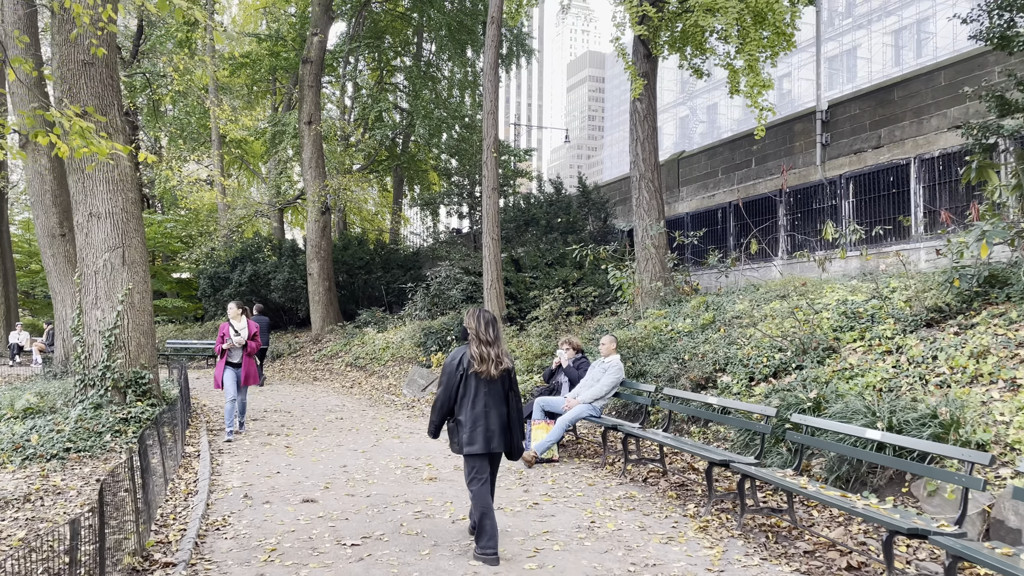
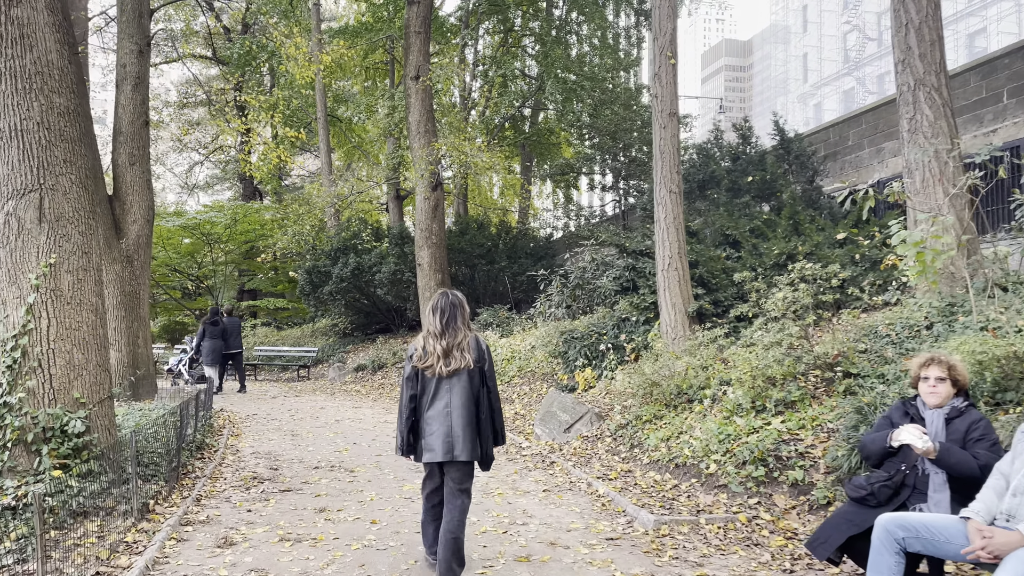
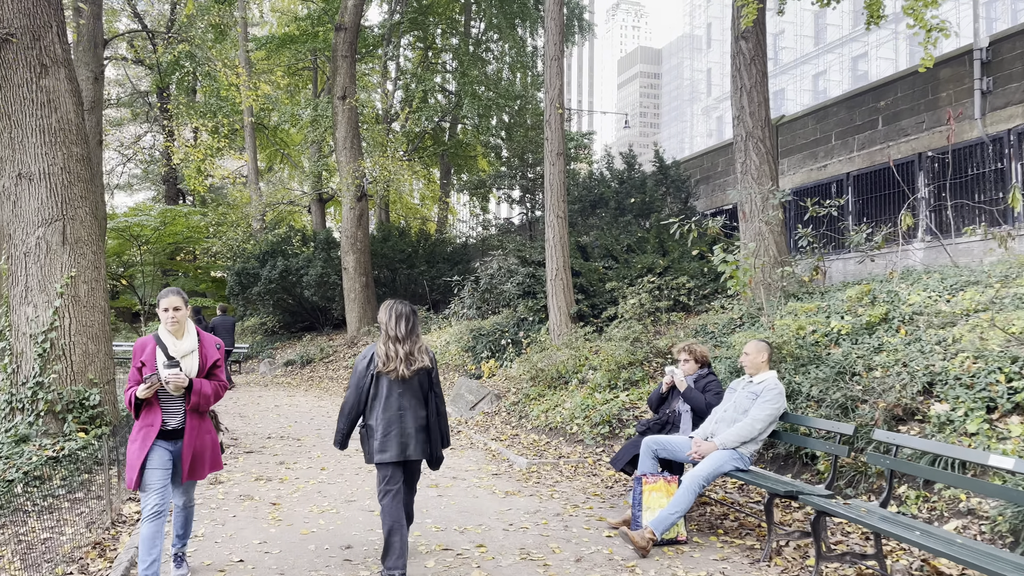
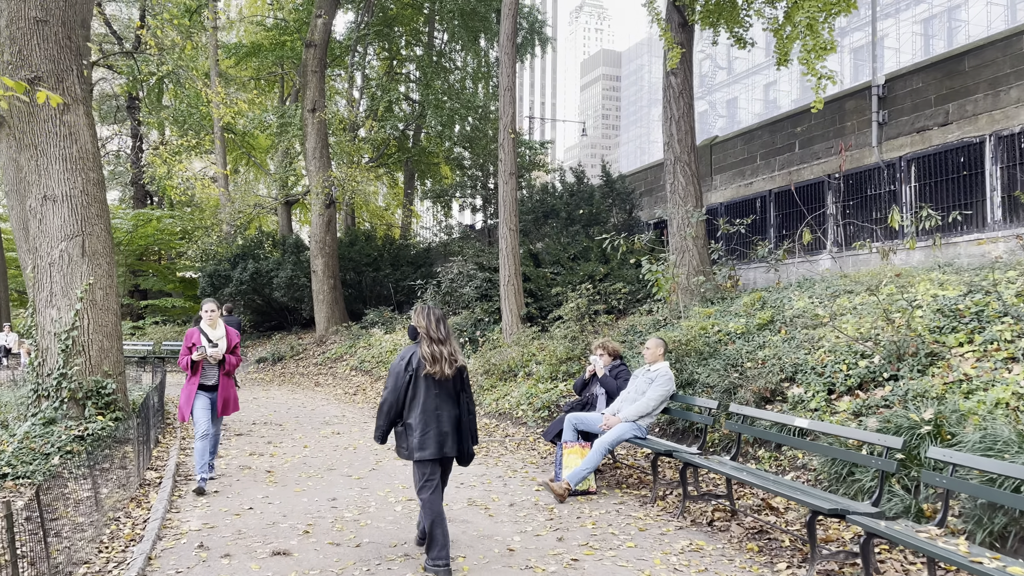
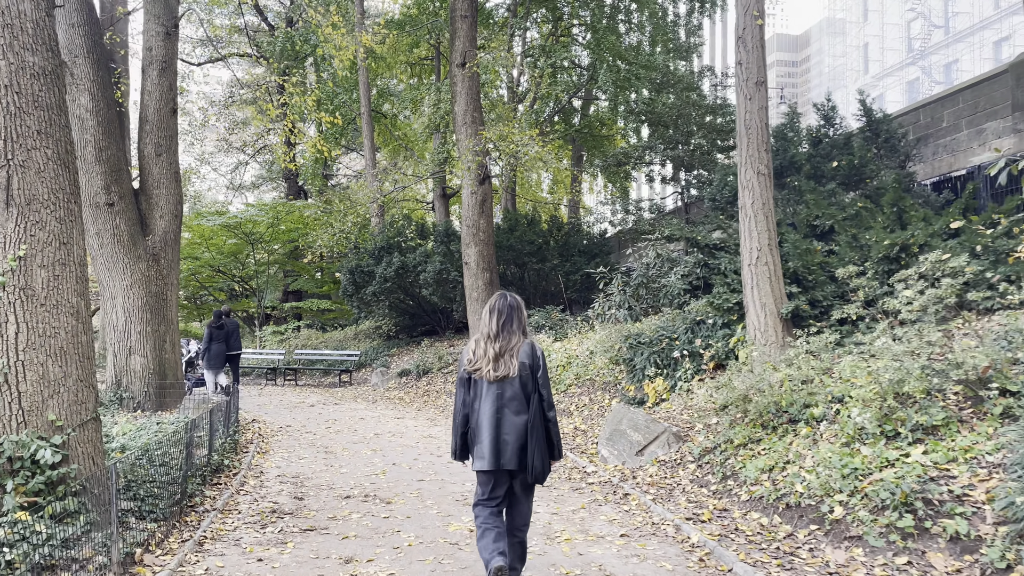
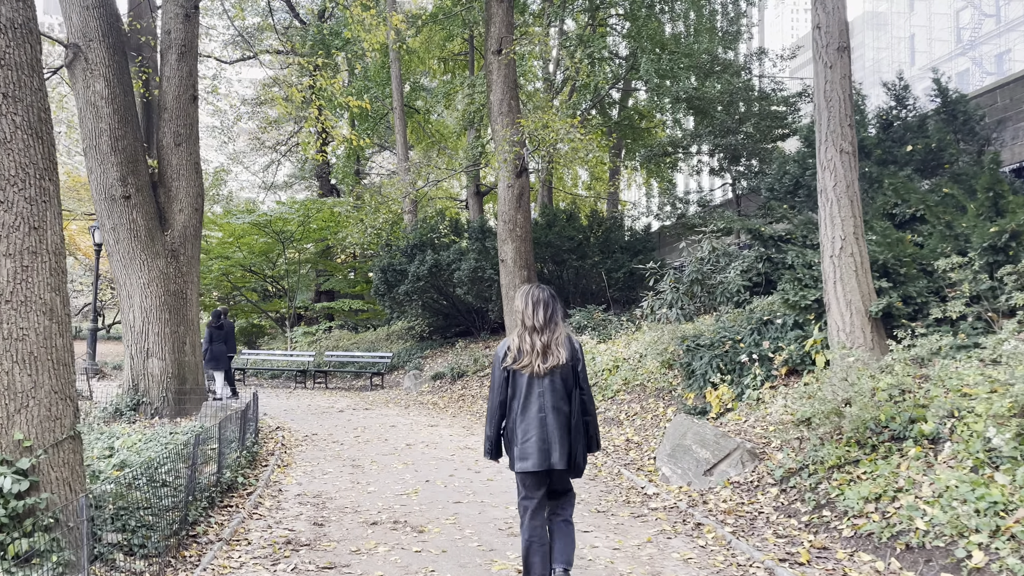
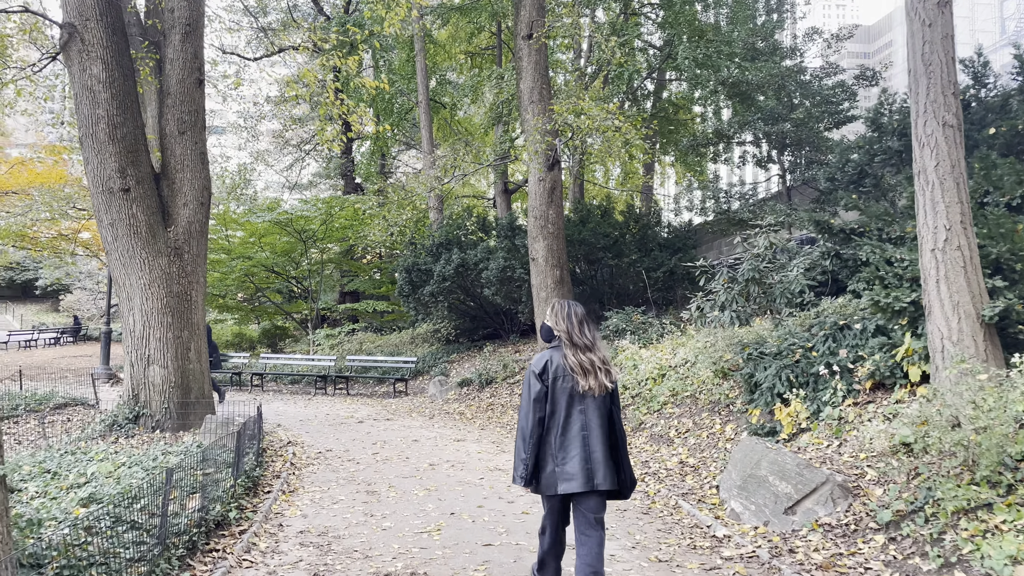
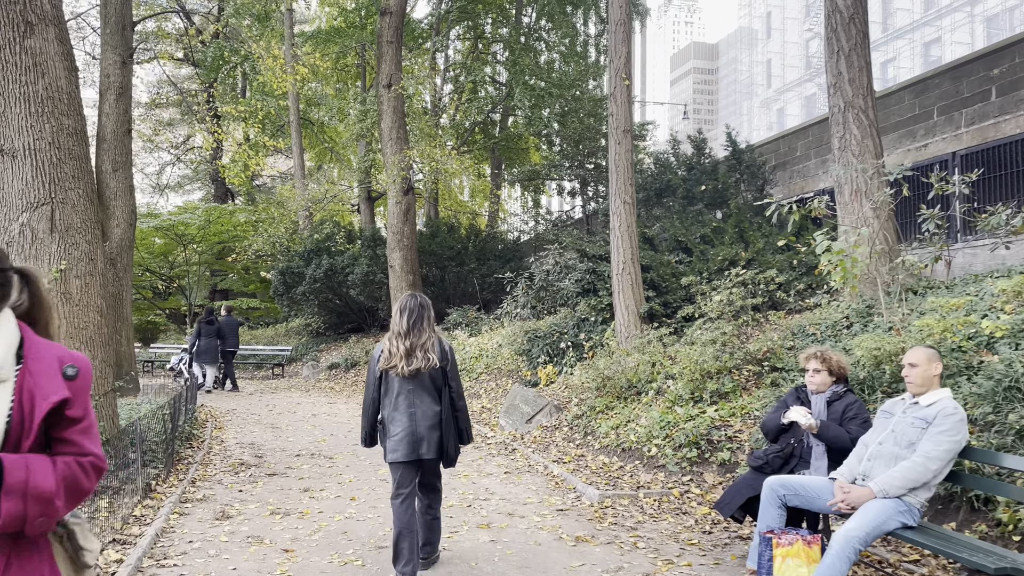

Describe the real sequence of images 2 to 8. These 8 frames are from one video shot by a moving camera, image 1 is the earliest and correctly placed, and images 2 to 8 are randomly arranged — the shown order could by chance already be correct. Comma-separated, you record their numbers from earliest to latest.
4, 3, 8, 2, 5, 6, 7
